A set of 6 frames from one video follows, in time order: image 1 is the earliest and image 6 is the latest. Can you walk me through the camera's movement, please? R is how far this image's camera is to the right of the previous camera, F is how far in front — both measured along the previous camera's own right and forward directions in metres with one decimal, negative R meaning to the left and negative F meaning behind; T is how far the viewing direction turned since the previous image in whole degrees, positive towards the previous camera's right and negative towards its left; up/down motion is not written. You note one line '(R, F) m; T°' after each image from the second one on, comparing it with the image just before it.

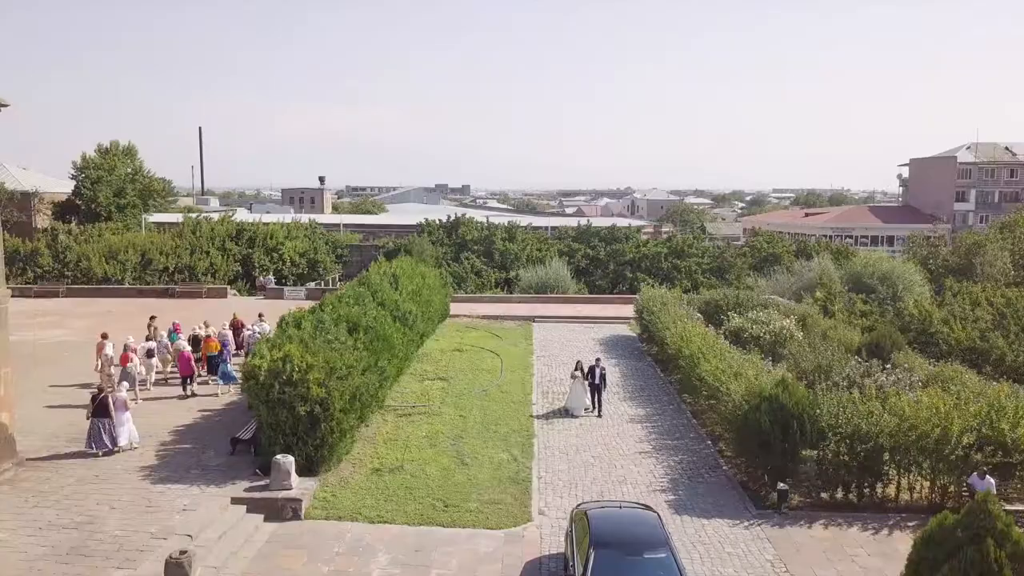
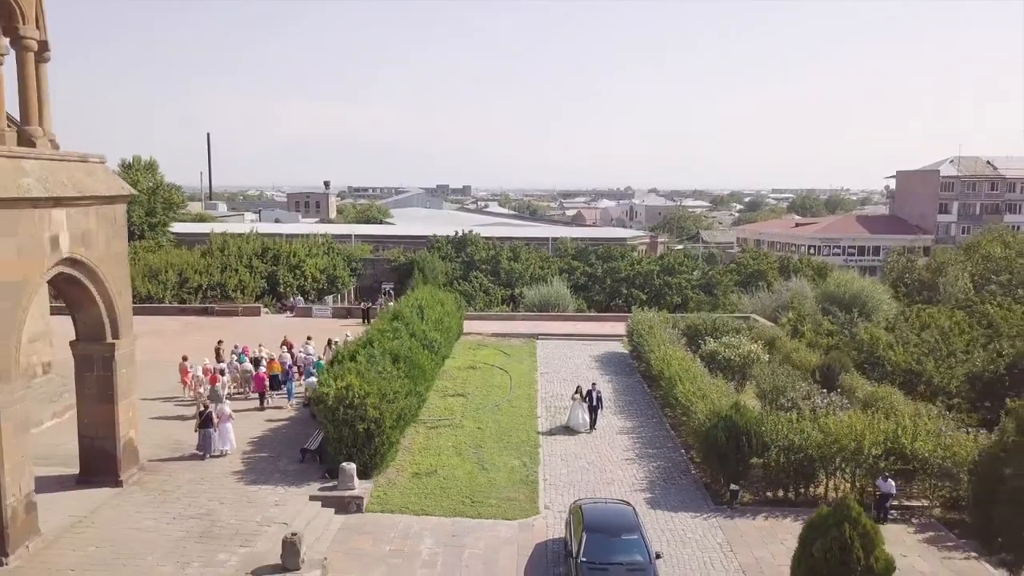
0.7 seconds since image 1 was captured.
(-0.2, -2.5) m; 0°
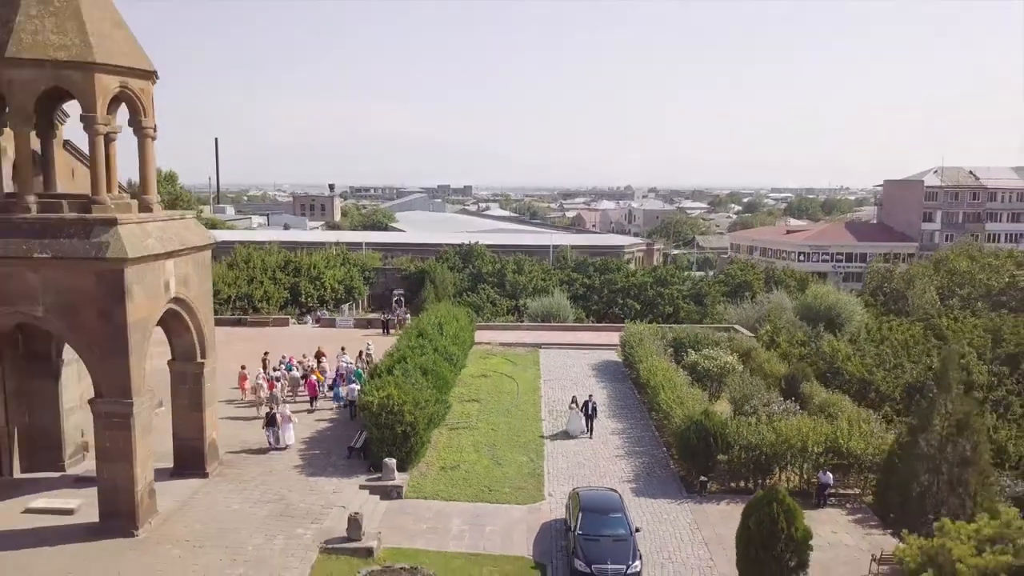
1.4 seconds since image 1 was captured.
(-0.2, -2.5) m; 0°
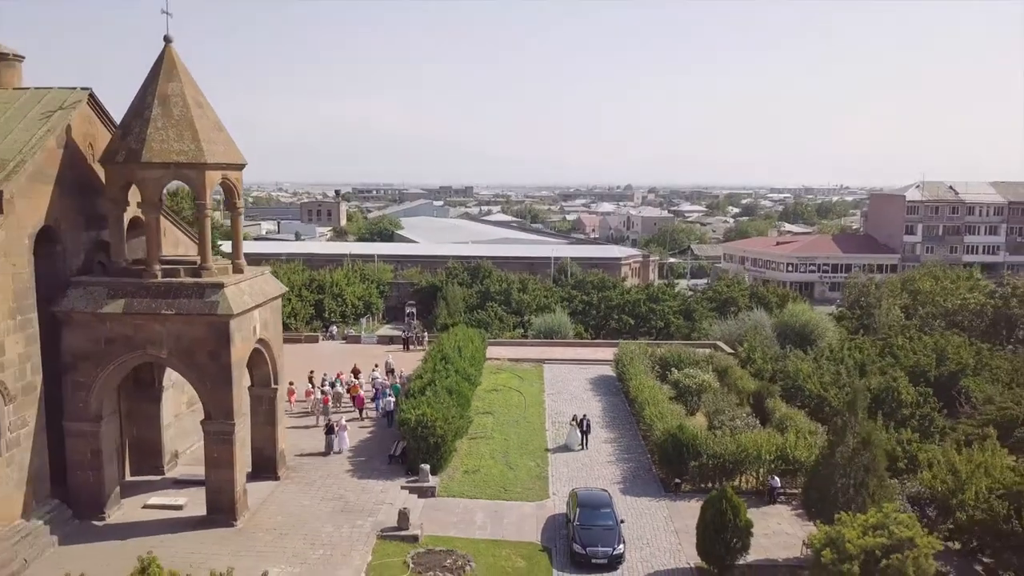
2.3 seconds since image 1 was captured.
(-0.3, -3.2) m; 0°
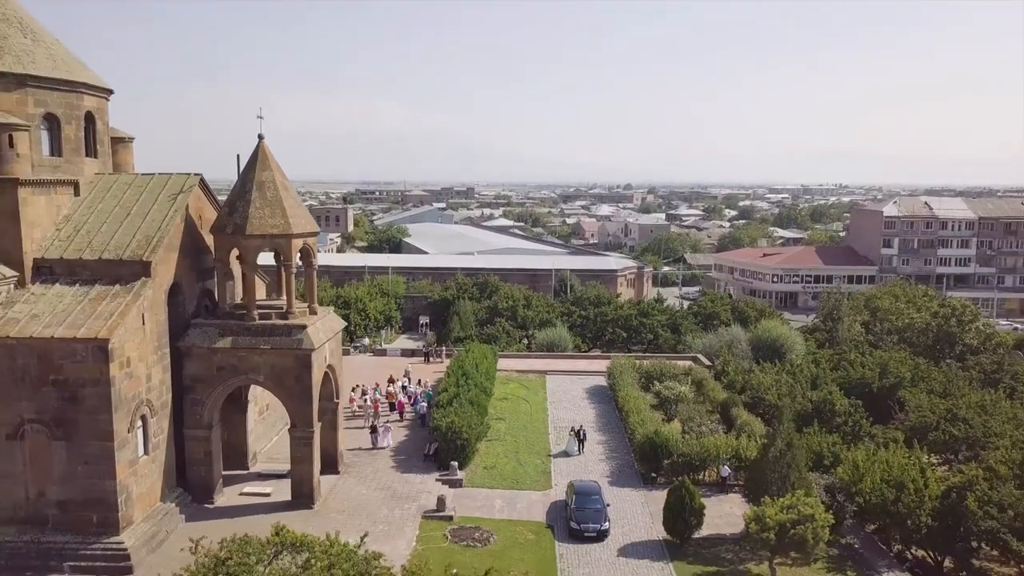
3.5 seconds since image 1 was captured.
(-0.3, -4.4) m; 0°
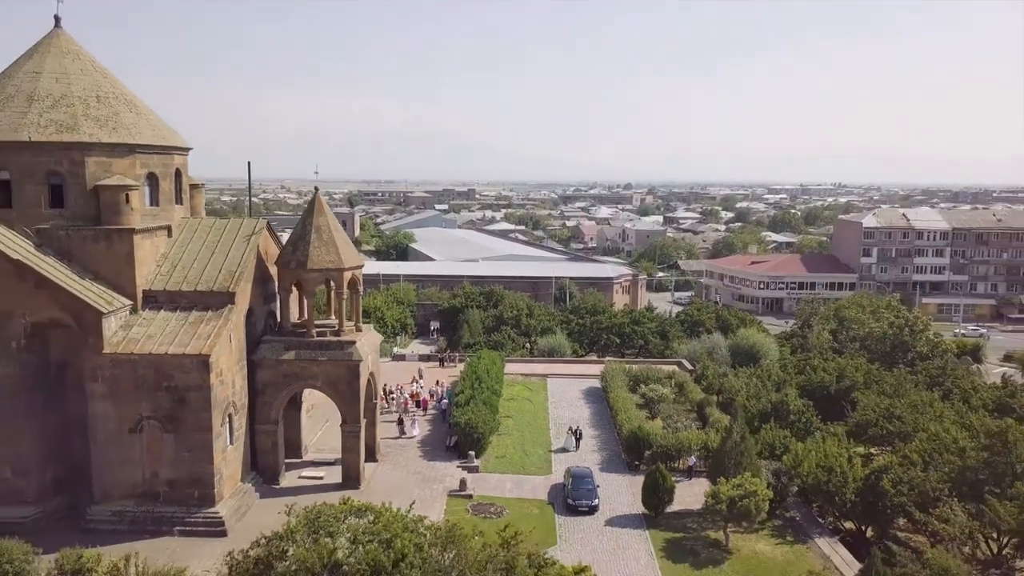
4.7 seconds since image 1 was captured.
(-0.3, -4.4) m; 0°
